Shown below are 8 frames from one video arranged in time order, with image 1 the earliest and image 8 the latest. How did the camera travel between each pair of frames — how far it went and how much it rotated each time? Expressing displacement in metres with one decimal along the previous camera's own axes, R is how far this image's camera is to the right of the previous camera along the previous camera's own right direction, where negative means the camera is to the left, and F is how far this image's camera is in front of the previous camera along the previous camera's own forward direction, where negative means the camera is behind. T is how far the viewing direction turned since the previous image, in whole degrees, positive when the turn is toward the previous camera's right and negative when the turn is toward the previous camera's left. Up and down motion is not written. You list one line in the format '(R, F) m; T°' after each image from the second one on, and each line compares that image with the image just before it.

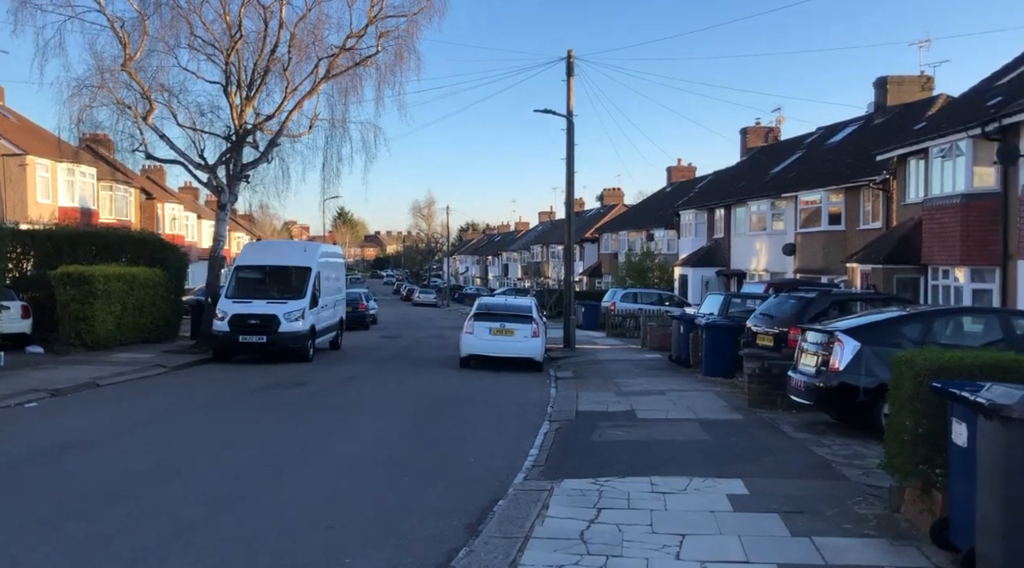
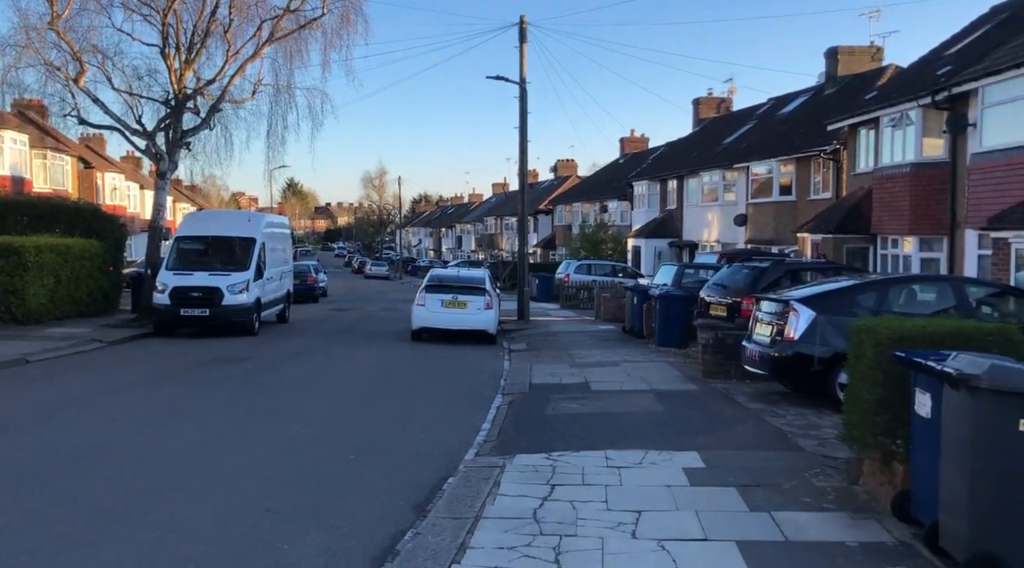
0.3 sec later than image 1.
(0.0, +0.3) m; +3°
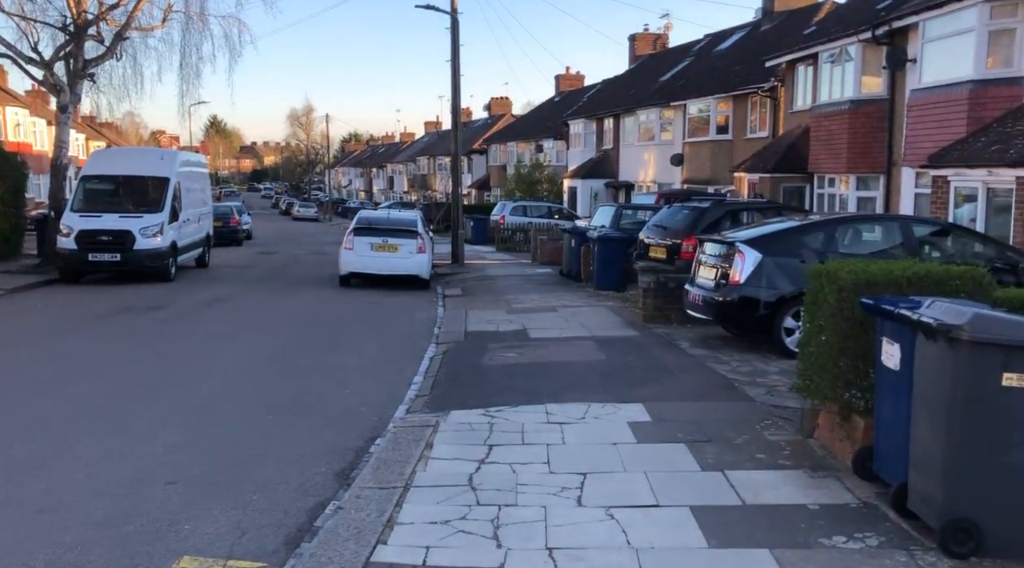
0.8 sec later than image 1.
(0.0, +0.6) m; +4°
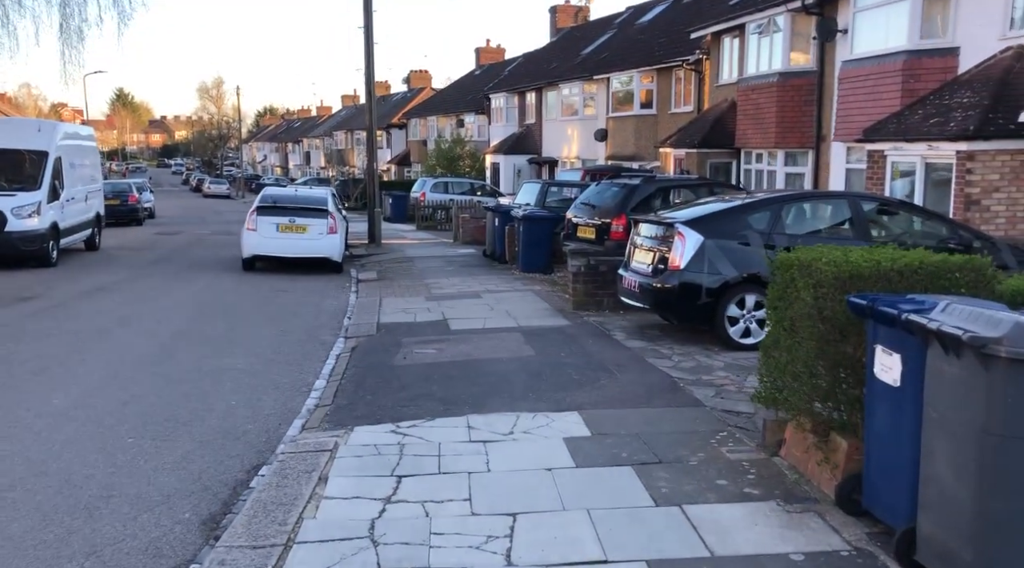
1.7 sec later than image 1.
(+0.1, +1.1) m; +5°
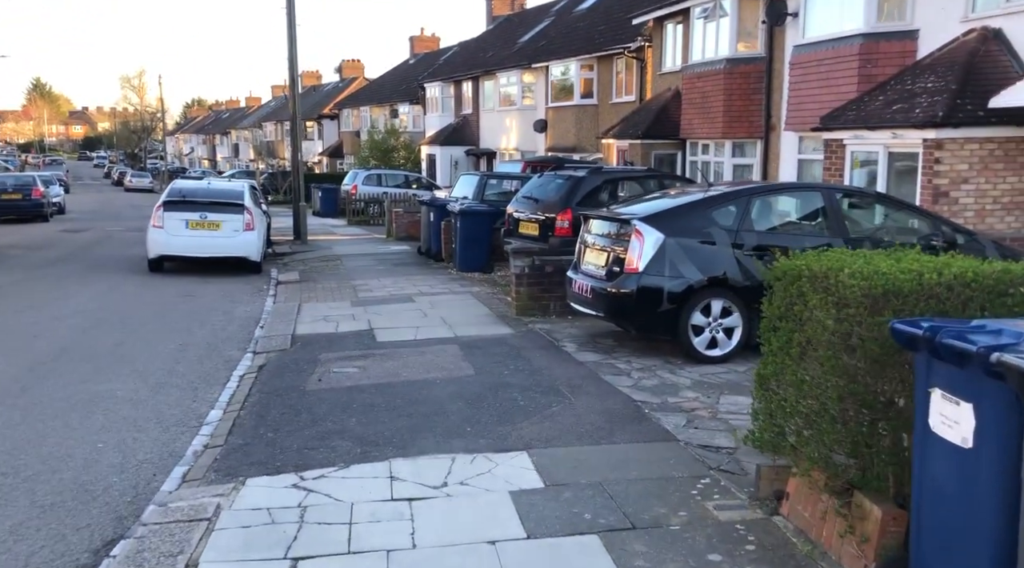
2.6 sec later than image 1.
(0.0, +1.2) m; +4°
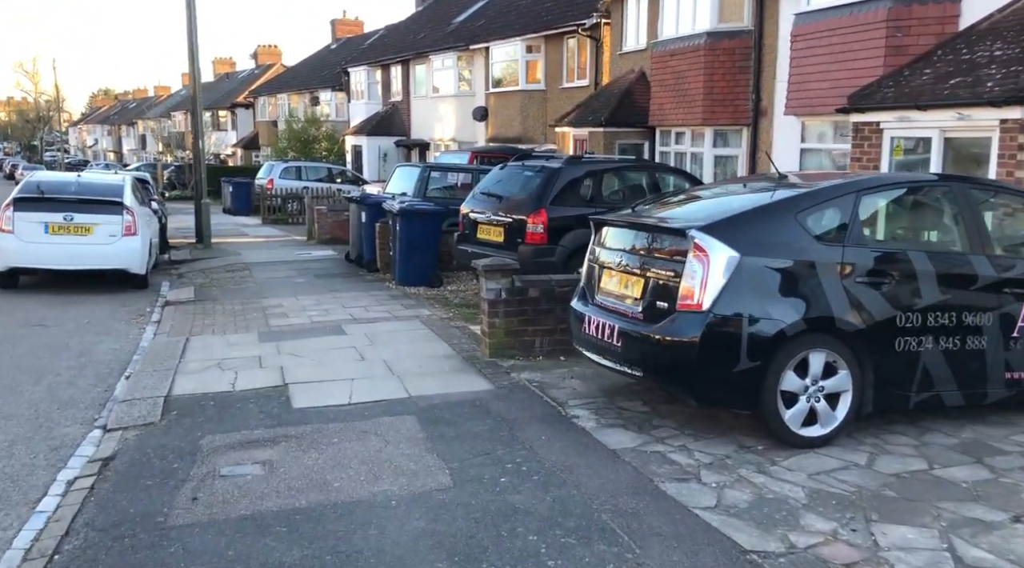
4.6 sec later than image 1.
(-0.4, +2.7) m; +5°
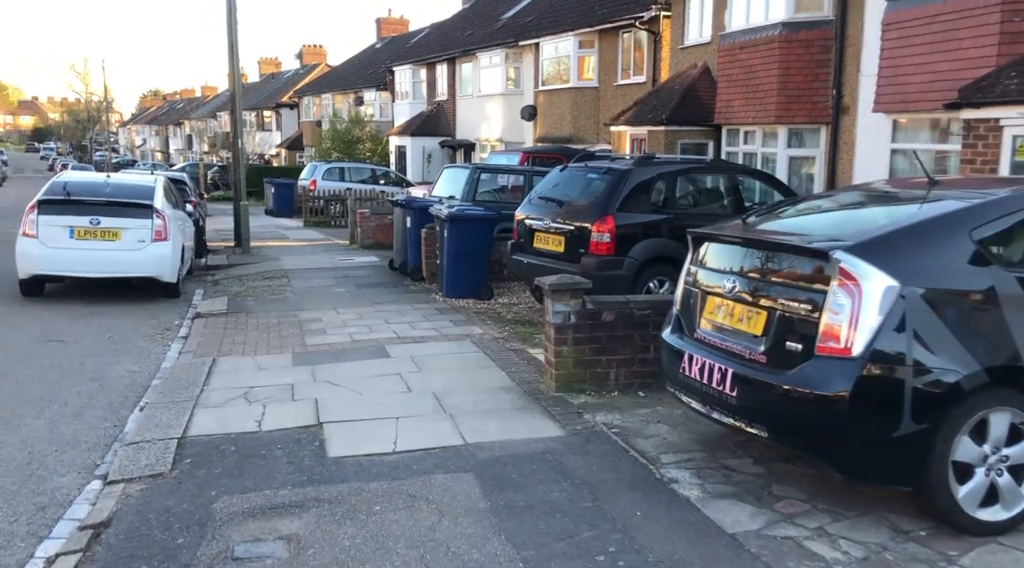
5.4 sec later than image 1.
(-0.2, +1.0) m; -3°
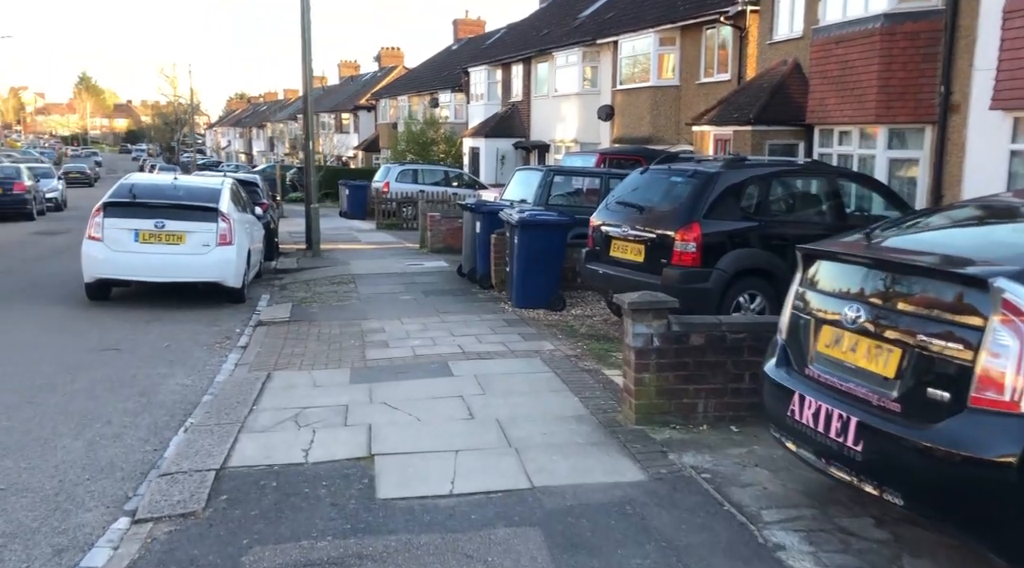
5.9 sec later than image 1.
(0.0, +0.6) m; -5°
